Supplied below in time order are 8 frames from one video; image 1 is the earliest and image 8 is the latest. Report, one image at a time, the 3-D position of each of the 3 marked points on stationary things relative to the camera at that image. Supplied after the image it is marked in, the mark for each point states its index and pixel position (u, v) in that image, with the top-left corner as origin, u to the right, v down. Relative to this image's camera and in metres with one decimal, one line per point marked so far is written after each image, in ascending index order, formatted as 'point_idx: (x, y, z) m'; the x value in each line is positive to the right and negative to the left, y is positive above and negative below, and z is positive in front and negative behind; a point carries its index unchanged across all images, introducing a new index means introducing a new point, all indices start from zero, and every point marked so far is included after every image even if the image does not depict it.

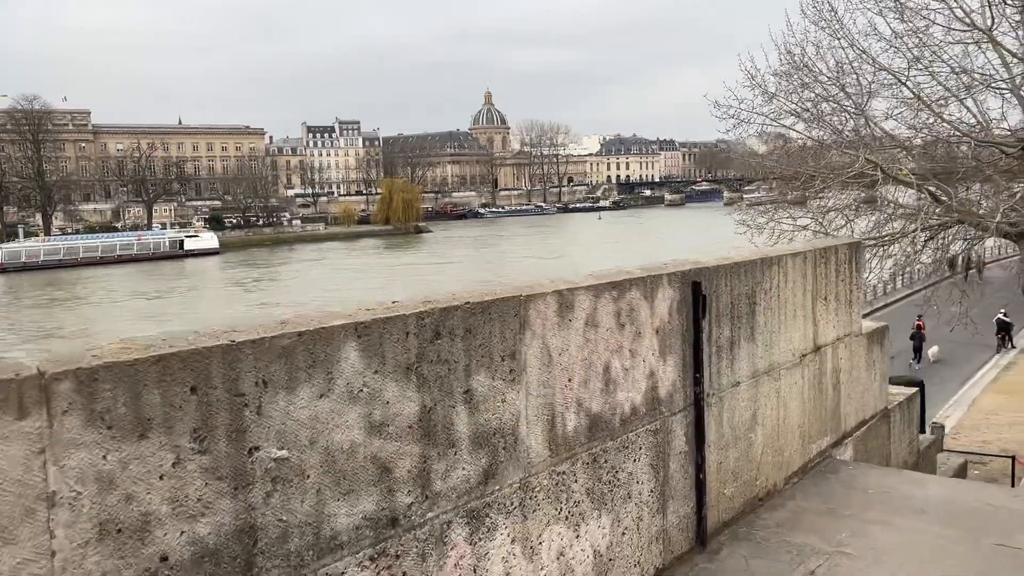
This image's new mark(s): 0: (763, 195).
0: (+4.9, +1.8, +16.7) m
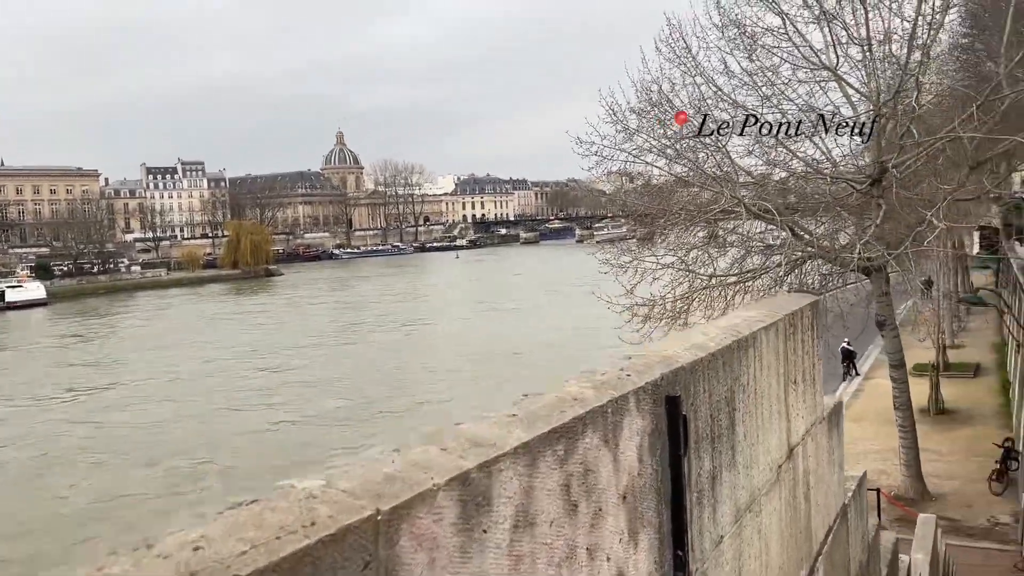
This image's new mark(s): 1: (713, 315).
0: (+2.2, +1.1, +16.5) m
1: (+3.3, -0.5, +14.0) m
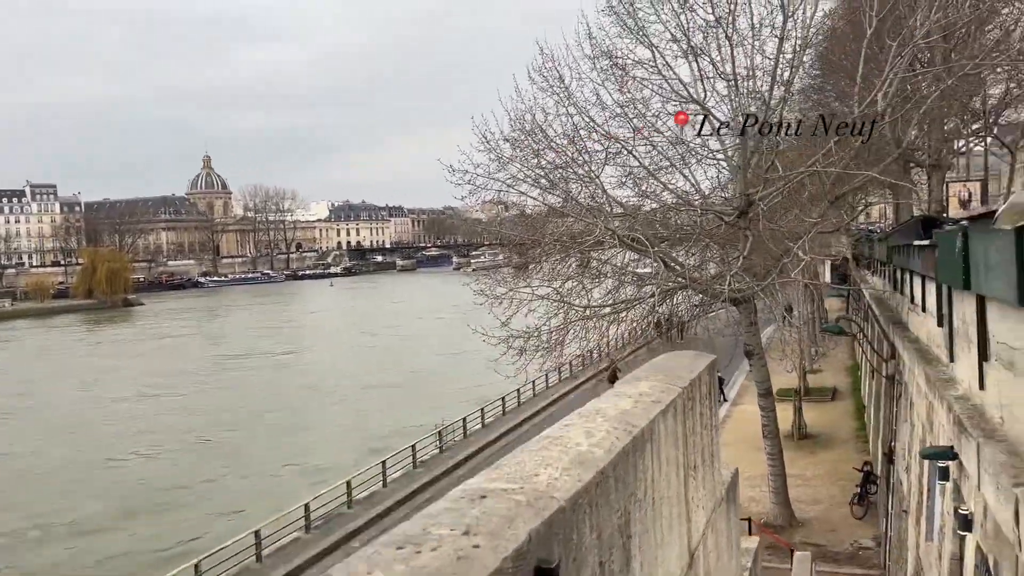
0: (-0.2, +0.5, +16.2) m
1: (+1.2, -1.0, +13.9) m
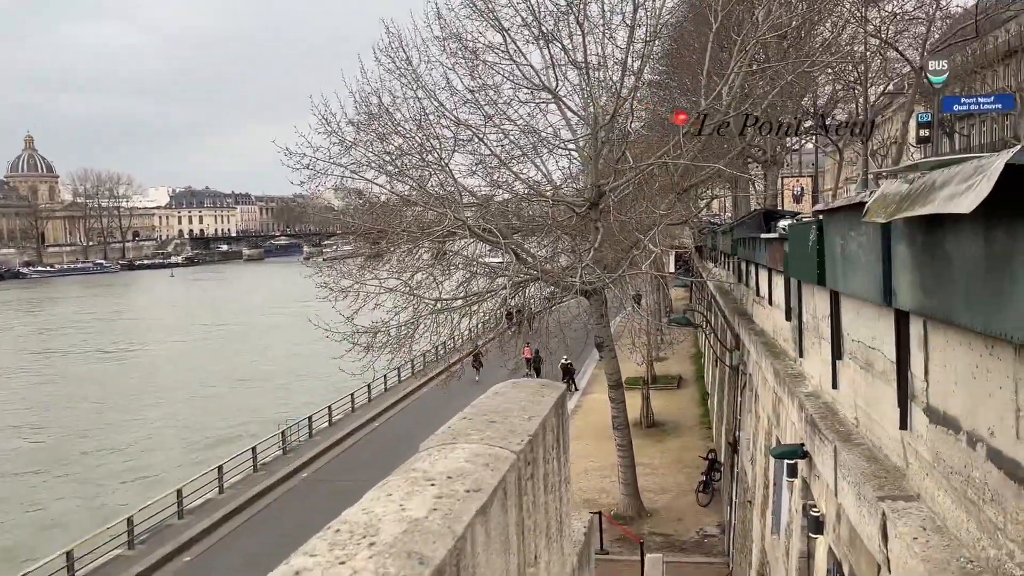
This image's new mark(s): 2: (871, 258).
0: (-3.0, +0.6, +15.3) m
1: (-1.2, -0.8, +13.4) m
2: (+1.5, +0.1, +3.5) m
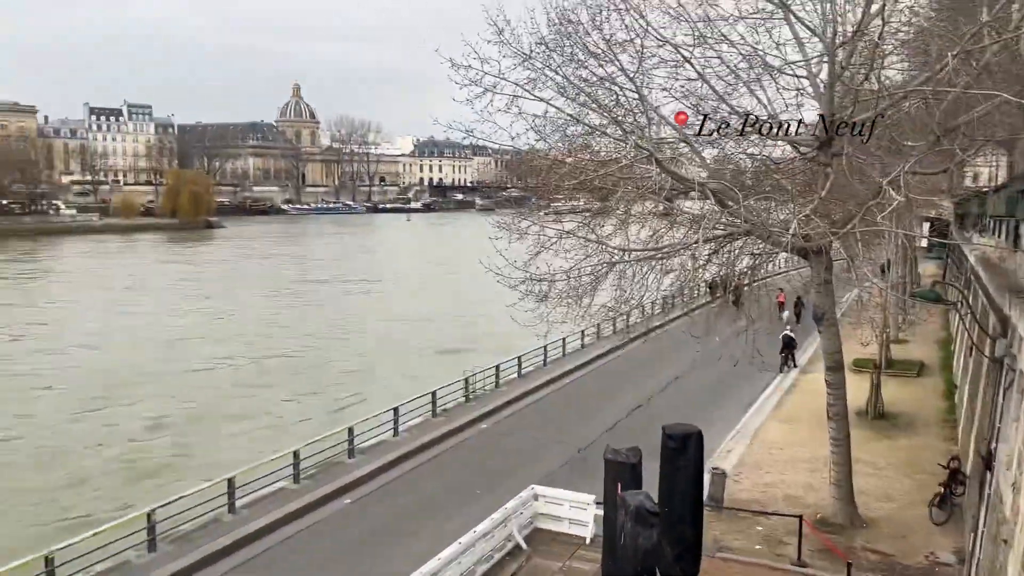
0: (+0.3, +1.6, +13.9) m
1: (+1.5, -0.1, +11.6) m
2: (+1.5, +0.2, +1.4) m
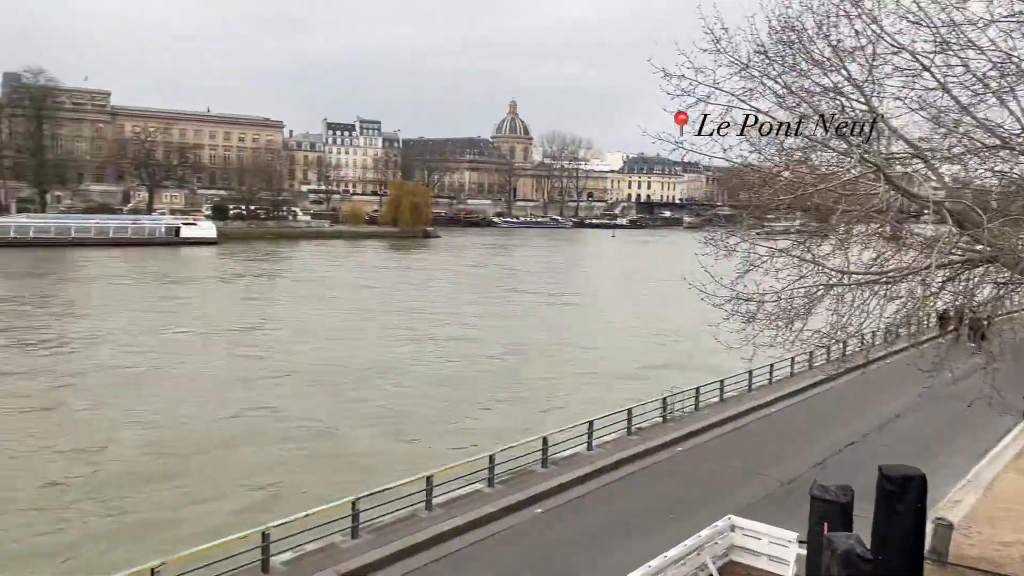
0: (+3.6, +1.3, +13.4) m
1: (+4.1, -0.4, +10.8) m
2: (+1.8, +0.2, +0.8) m
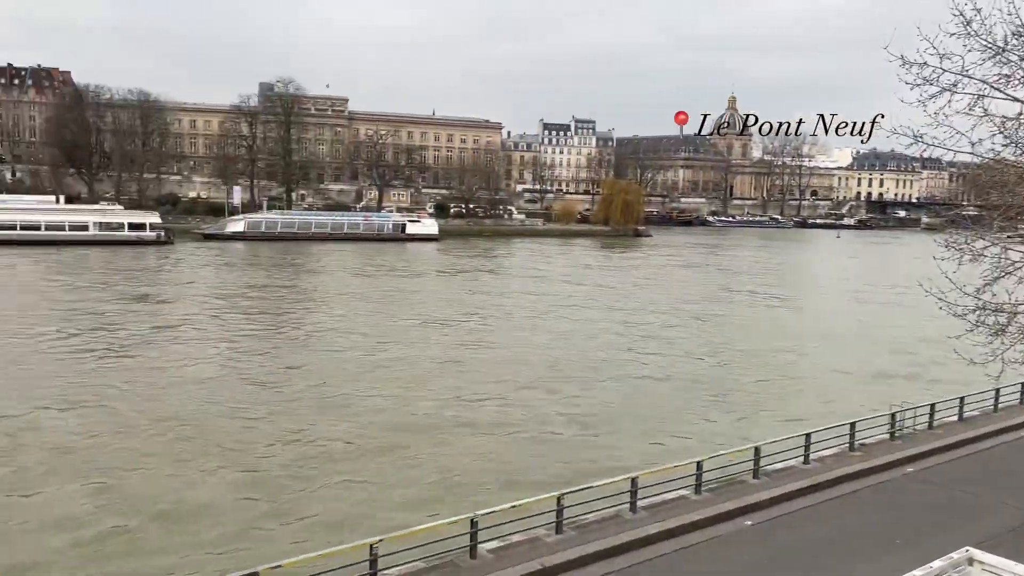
0: (+6.8, +1.1, +12.0) m
1: (+6.6, -0.6, +9.4) m
2: (+1.9, +0.1, +0.3) m
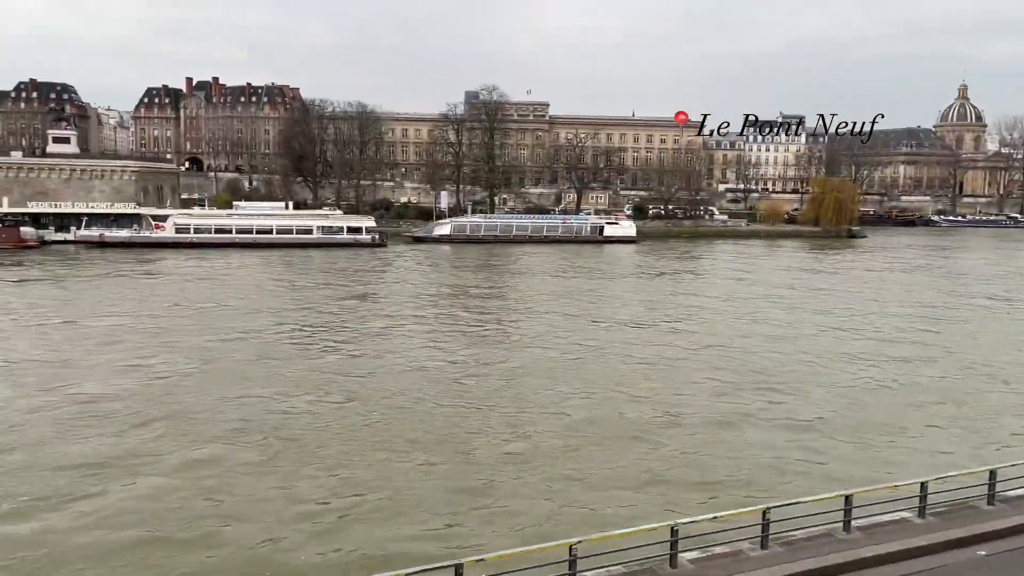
0: (+9.4, +1.0, +10.1) m
1: (+8.6, -0.7, +7.6) m
2: (+2.0, +0.1, -0.2) m
